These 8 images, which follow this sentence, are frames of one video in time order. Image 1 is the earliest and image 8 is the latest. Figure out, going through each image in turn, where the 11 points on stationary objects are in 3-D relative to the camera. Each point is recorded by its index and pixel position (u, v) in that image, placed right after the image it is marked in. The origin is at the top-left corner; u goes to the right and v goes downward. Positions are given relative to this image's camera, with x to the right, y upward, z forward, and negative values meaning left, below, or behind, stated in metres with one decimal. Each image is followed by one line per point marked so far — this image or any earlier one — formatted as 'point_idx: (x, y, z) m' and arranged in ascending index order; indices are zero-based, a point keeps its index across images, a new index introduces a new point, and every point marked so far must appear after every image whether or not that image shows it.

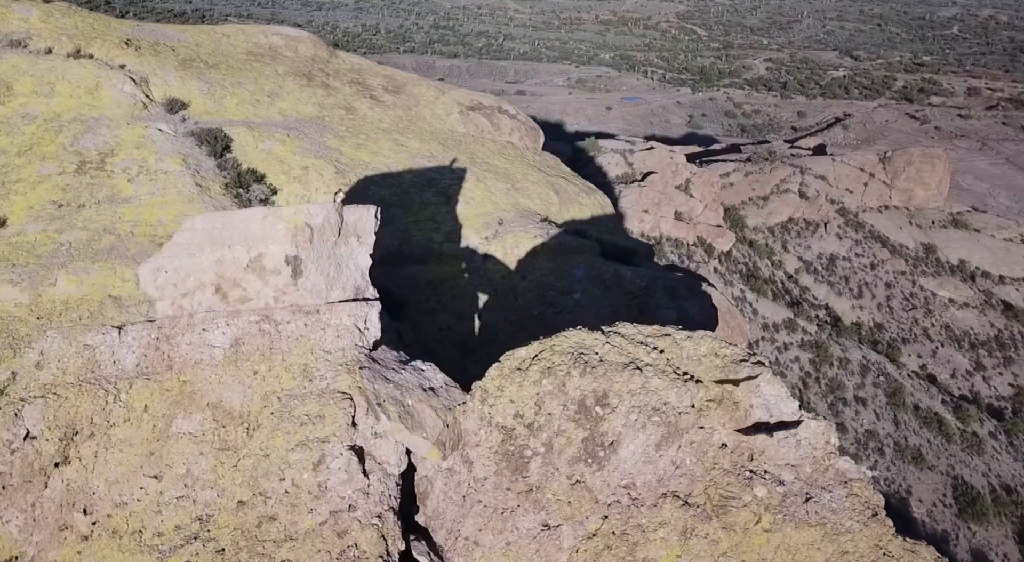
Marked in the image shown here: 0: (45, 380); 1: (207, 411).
0: (-5.3, -1.1, +7.8) m
1: (-3.4, -1.5, +7.7) m
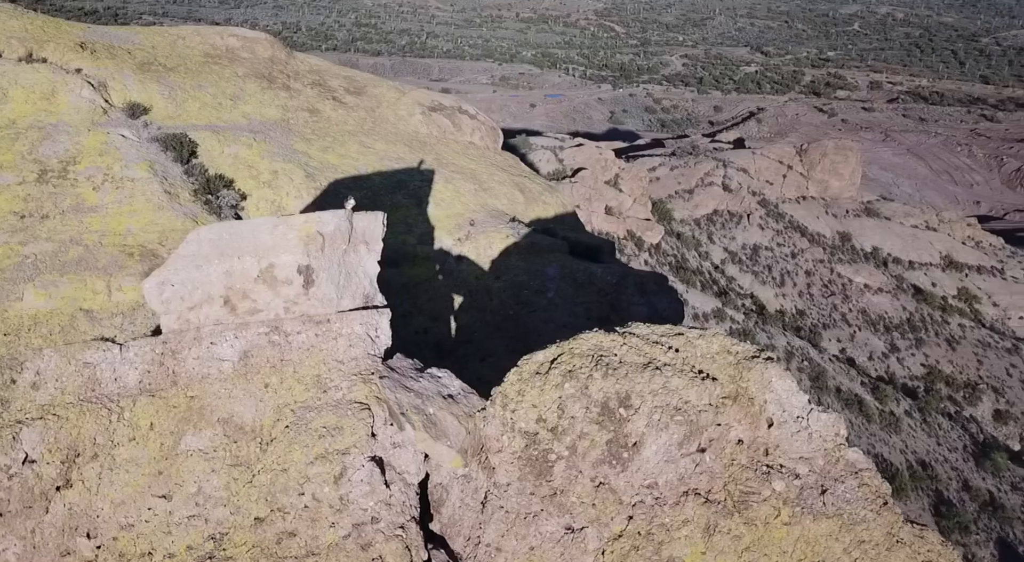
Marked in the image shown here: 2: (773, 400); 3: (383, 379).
0: (-5.1, -1.3, +7.4) m
1: (-3.2, -1.6, +7.4) m
2: (+2.9, -1.3, +7.8) m
3: (-1.3, -1.1, +7.7) m
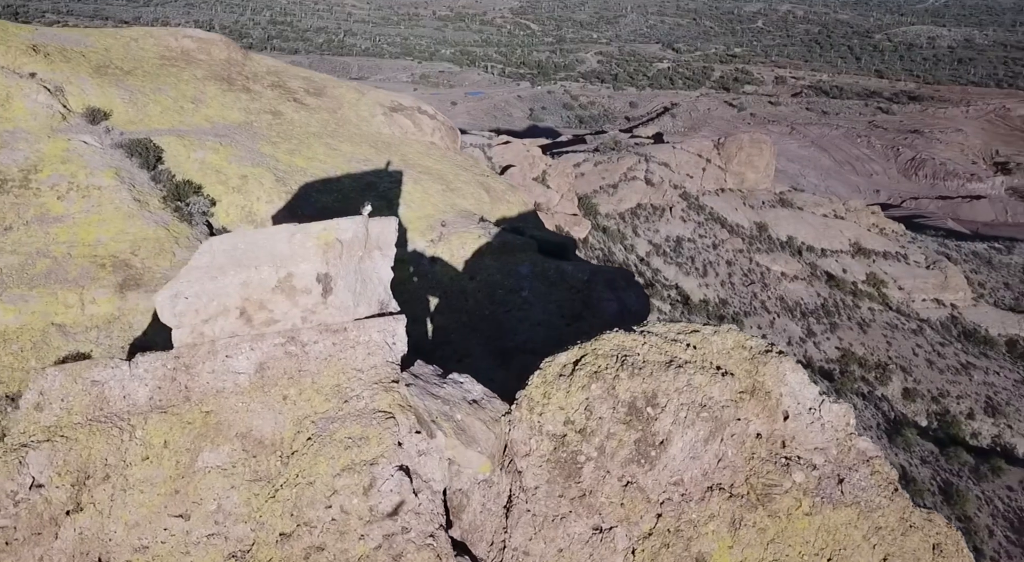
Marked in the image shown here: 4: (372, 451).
0: (-4.8, -1.5, +7.1) m
1: (-2.9, -1.7, +7.2) m
2: (+3.2, -1.3, +7.9) m
3: (-1.1, -1.2, +7.6) m
4: (-1.4, -1.8, +7.1) m
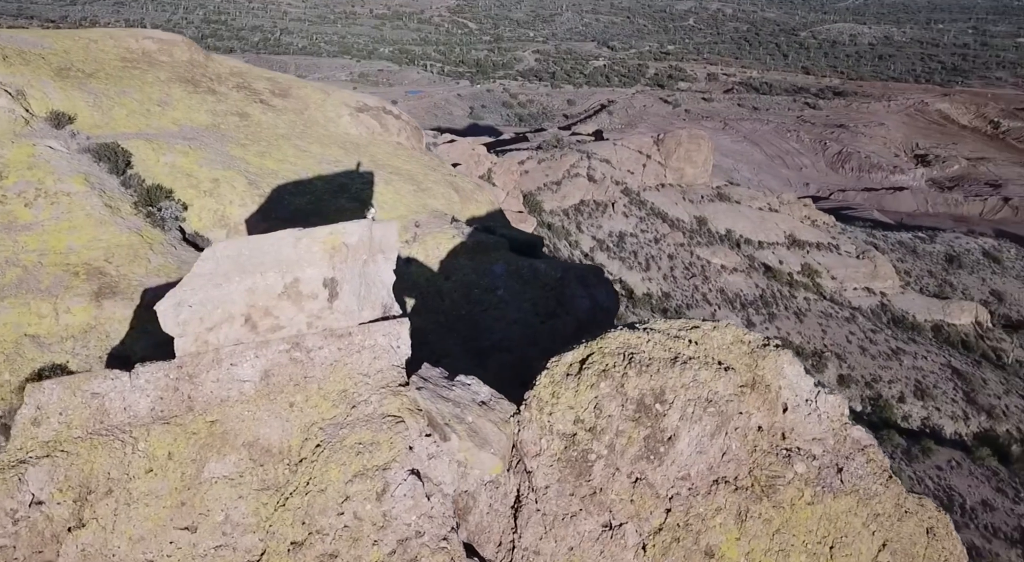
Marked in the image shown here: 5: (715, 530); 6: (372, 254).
0: (-4.7, -1.6, +6.9) m
1: (-2.8, -1.8, +7.1) m
2: (+3.2, -1.2, +8.0) m
3: (-1.0, -1.2, +7.6) m
4: (-1.3, -1.8, +7.0) m
5: (+2.2, -2.7, +7.3) m
6: (-1.7, +0.3, +8.1) m
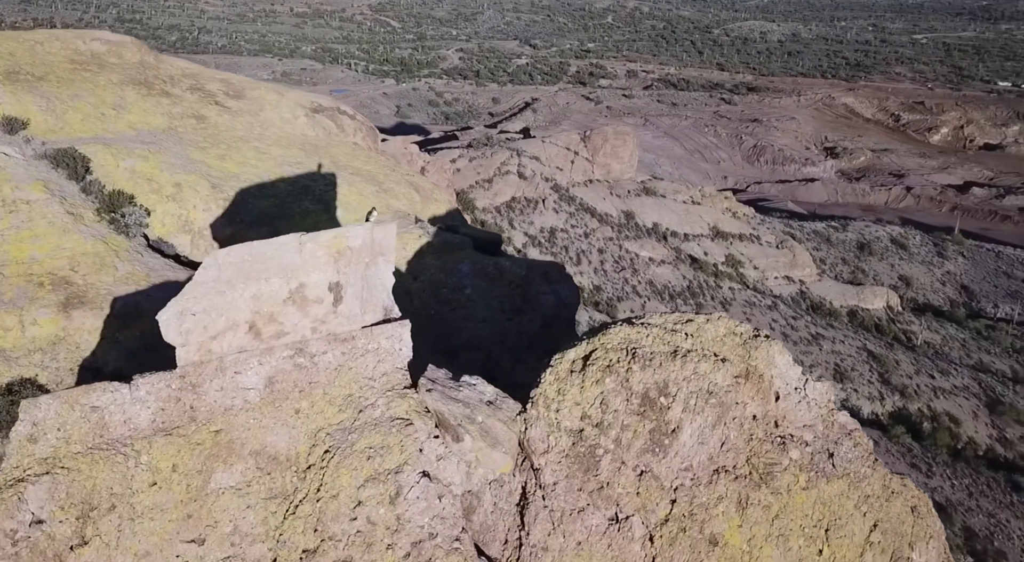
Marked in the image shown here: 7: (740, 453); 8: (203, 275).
0: (-4.6, -1.7, +6.7) m
1: (-2.7, -1.8, +7.0) m
2: (+3.2, -1.1, +8.3) m
3: (-0.9, -1.2, +7.6) m
4: (-1.2, -1.8, +7.0) m
5: (+2.3, -2.6, +7.5) m
6: (-1.7, +0.3, +8.1) m
7: (+2.6, -2.0, +7.9) m
8: (-3.2, +0.1, +7.1) m
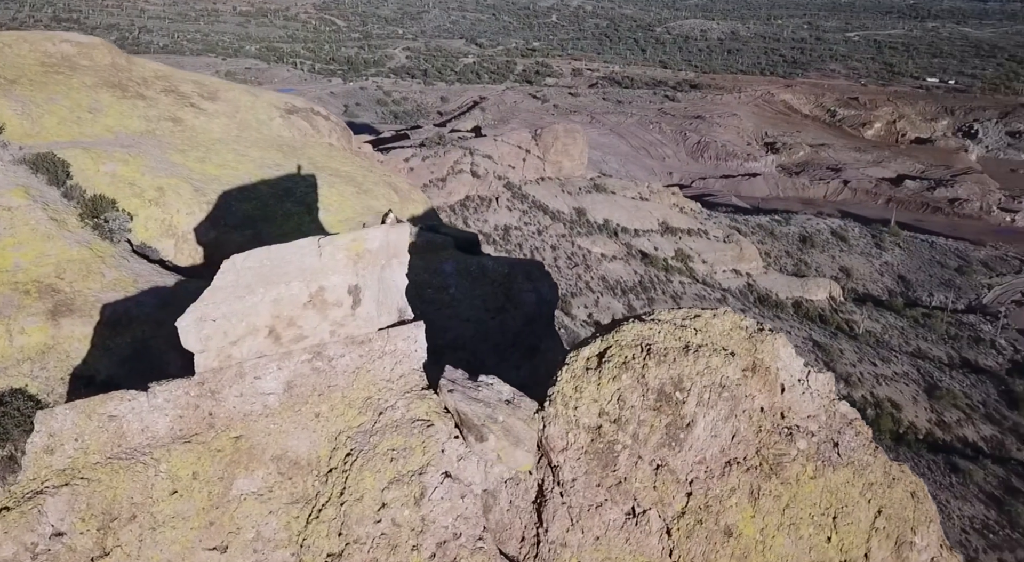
0: (-4.3, -1.8, +6.6) m
1: (-2.5, -1.9, +7.0) m
2: (+3.4, -1.1, +8.4) m
3: (-0.7, -1.2, +7.6) m
4: (-1.0, -1.8, +7.1) m
5: (+2.5, -2.6, +7.6) m
6: (-1.5, +0.3, +8.1) m
7: (+2.8, -1.9, +8.0) m
8: (-3.1, 0.0, +7.1) m
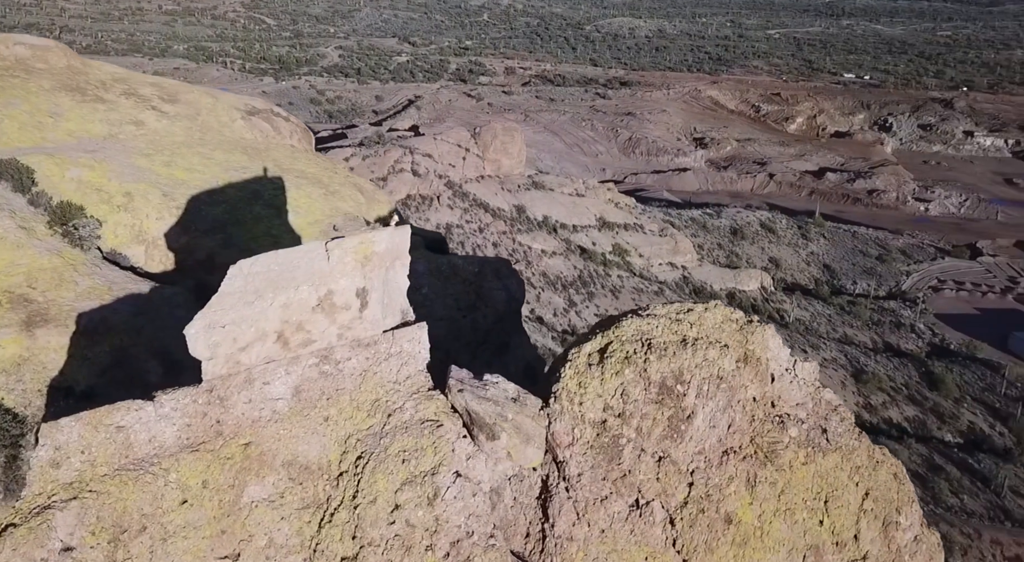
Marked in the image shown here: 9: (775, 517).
0: (-4.2, -1.9, +6.5) m
1: (-2.4, -1.9, +7.0) m
2: (+3.4, -1.0, +8.7) m
3: (-0.7, -1.3, +7.7) m
4: (-0.9, -1.9, +7.1) m
5: (+2.6, -2.5, +7.9) m
6: (-1.5, +0.2, +8.1) m
7: (+2.9, -1.9, +8.3) m
8: (-3.0, 0.0, +7.0) m
9: (+3.1, -2.7, +7.9) m
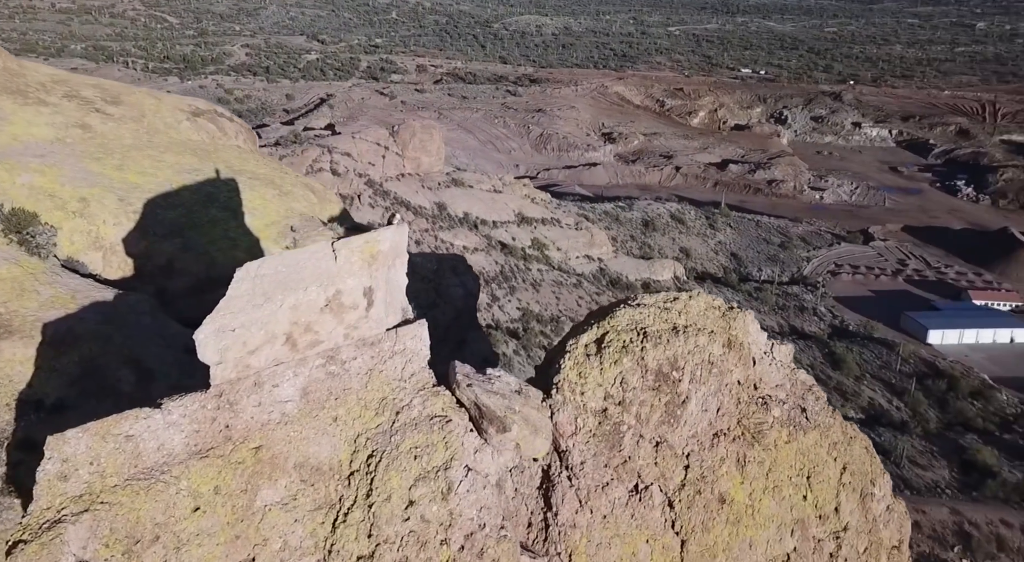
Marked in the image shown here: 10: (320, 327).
0: (-4.1, -2.0, +6.4) m
1: (-2.3, -2.0, +7.0) m
2: (+3.4, -0.8, +9.1) m
3: (-0.6, -1.2, +7.9) m
4: (-0.8, -1.9, +7.3) m
5: (+2.6, -2.4, +8.2) m
6: (-1.6, +0.2, +8.2) m
7: (+2.9, -1.7, +8.6) m
8: (-2.9, -0.1, +7.0) m
9: (+3.1, -2.6, +8.3) m
10: (-2.2, -0.5, +7.5) m
